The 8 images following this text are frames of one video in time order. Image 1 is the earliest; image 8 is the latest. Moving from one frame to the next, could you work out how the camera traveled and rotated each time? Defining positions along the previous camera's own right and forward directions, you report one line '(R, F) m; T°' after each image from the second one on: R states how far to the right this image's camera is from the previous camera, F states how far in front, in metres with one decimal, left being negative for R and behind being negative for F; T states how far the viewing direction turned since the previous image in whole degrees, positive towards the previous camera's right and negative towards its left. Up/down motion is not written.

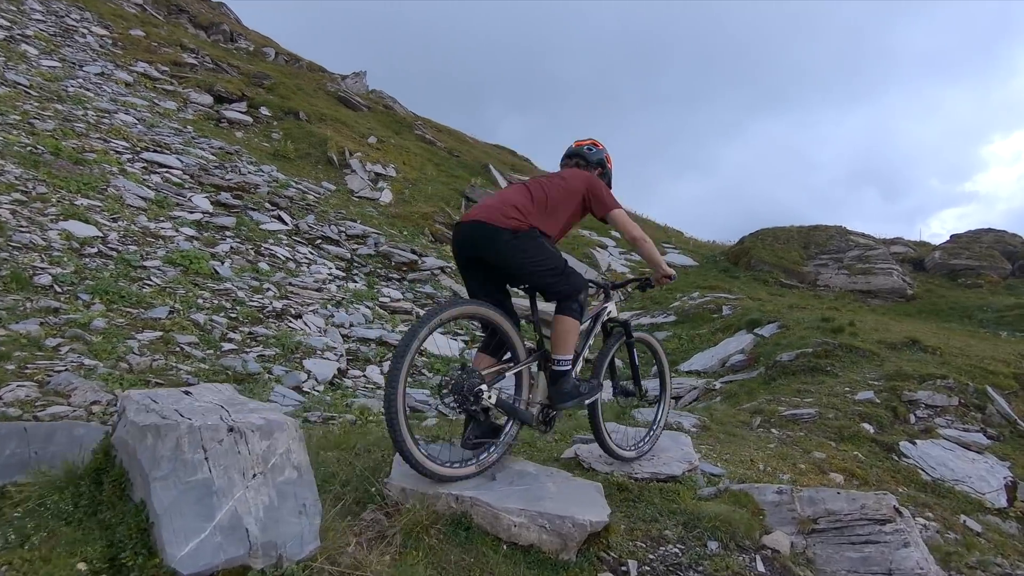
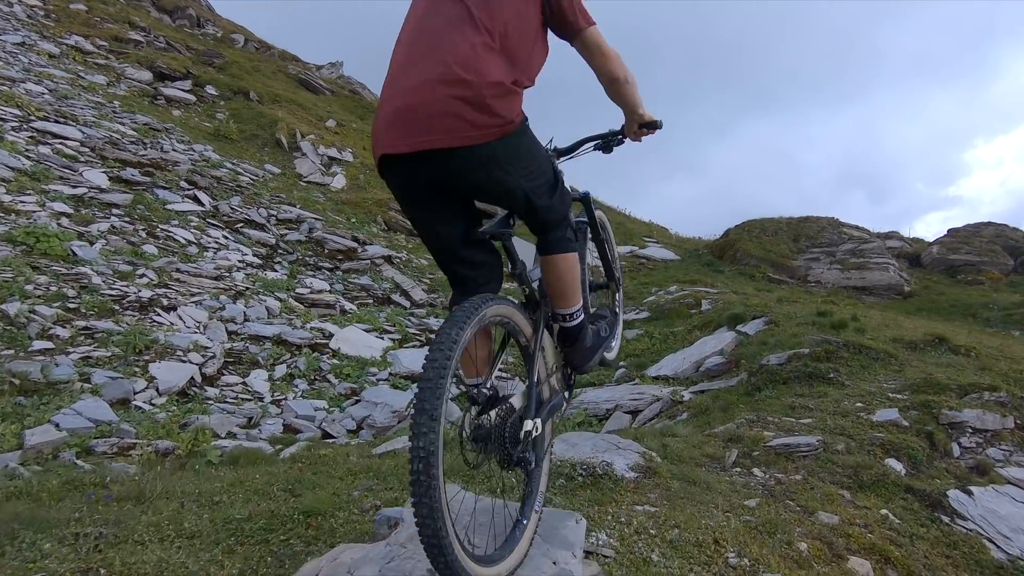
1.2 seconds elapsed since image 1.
(+1.1, +2.2) m; +1°
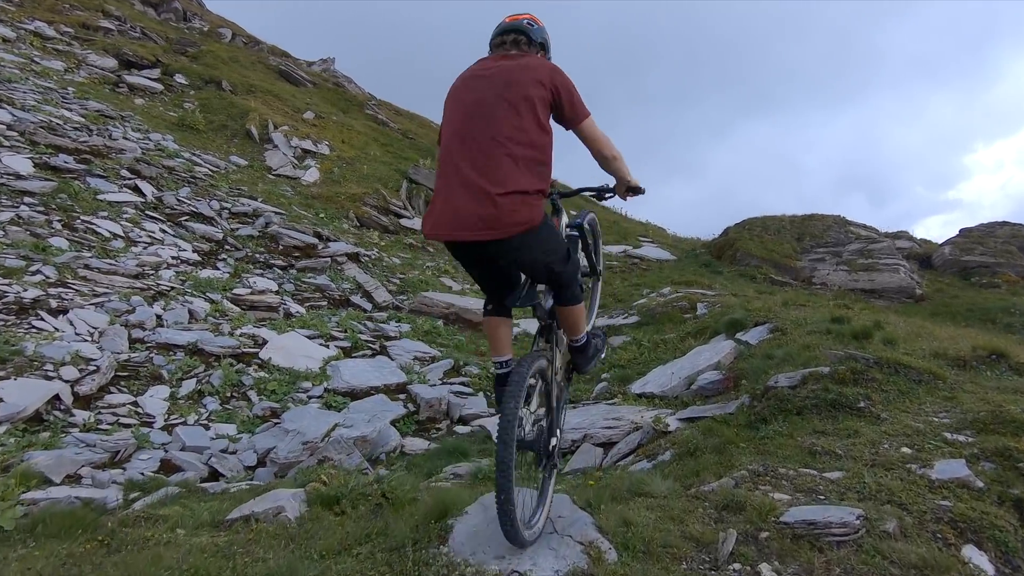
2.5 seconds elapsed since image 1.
(+0.6, +1.5) m; 0°
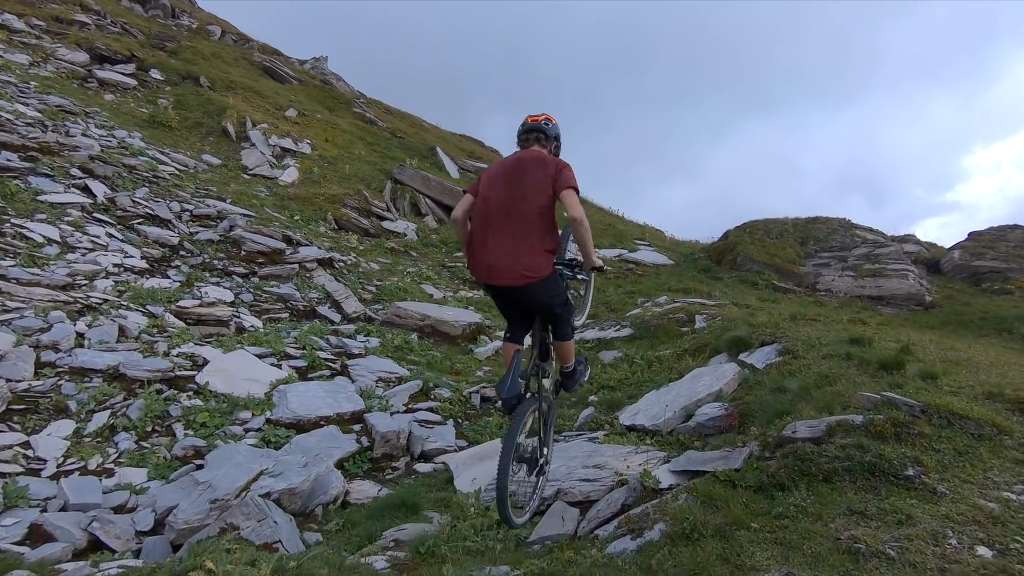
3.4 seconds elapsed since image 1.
(+0.4, +1.1) m; 0°
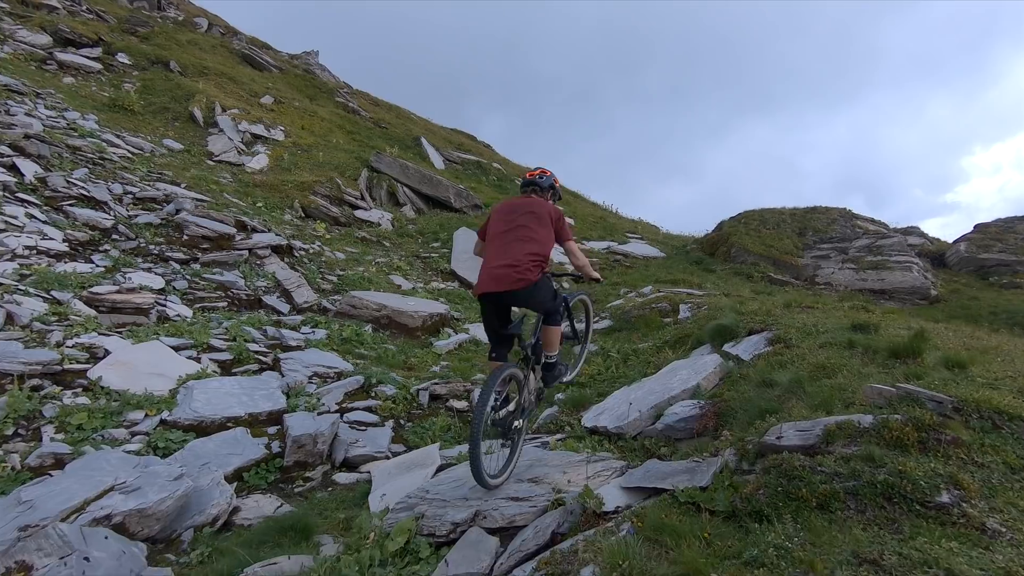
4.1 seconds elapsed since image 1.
(+0.7, +1.1) m; 0°
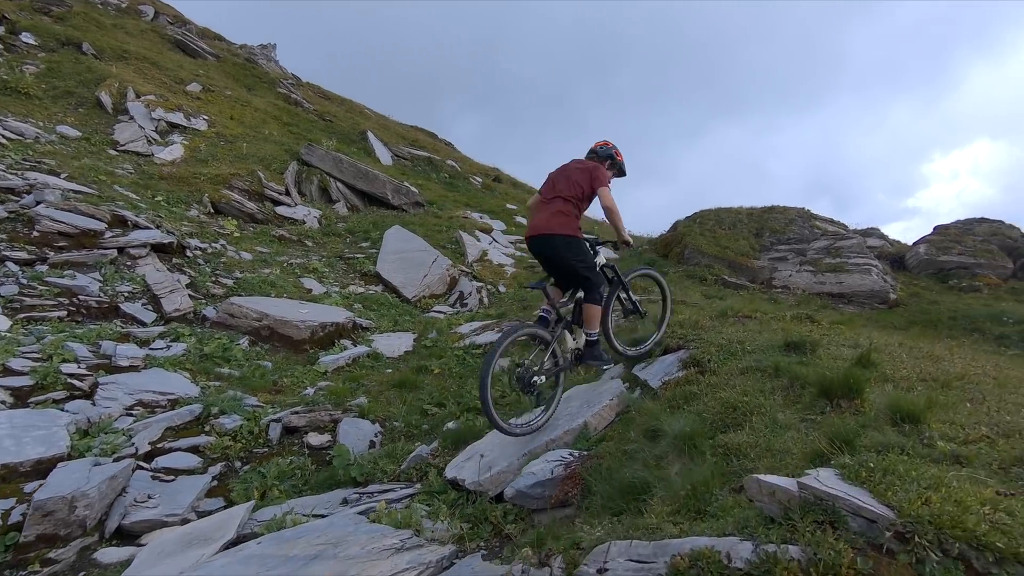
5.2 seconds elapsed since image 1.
(+1.2, +1.4) m; +3°
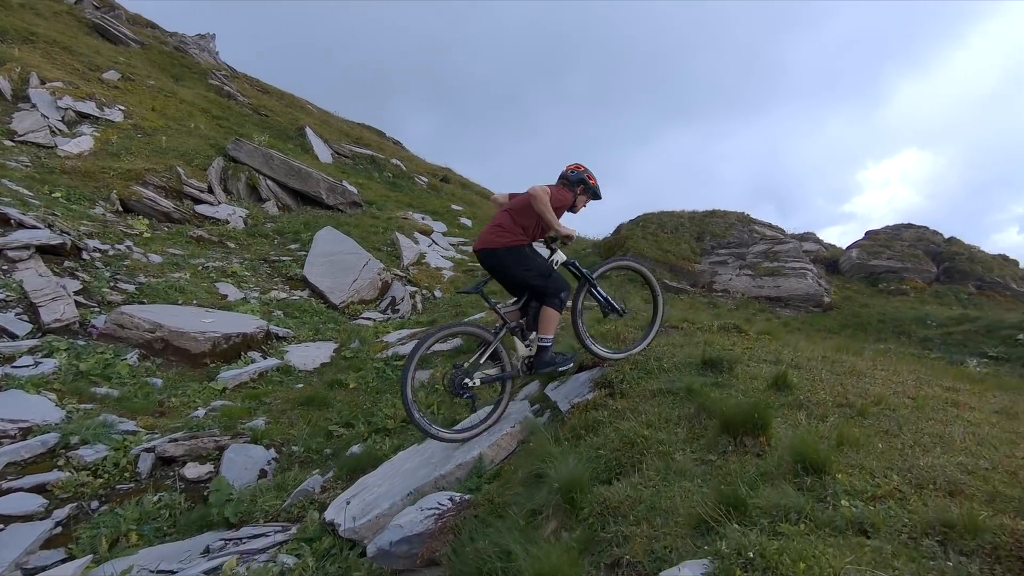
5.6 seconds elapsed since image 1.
(+0.5, +0.5) m; +5°
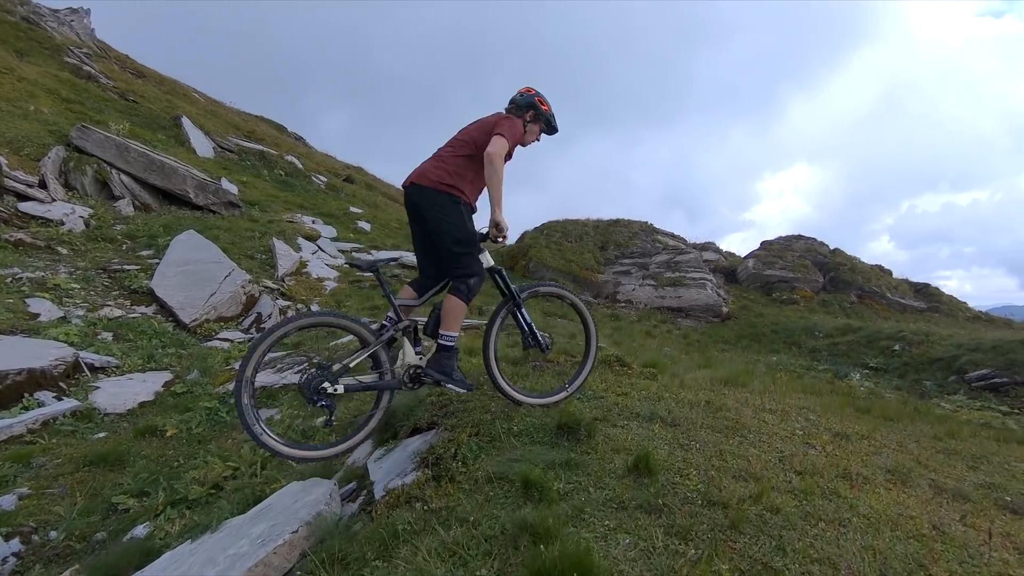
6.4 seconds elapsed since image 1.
(+0.8, +1.0) m; +8°
